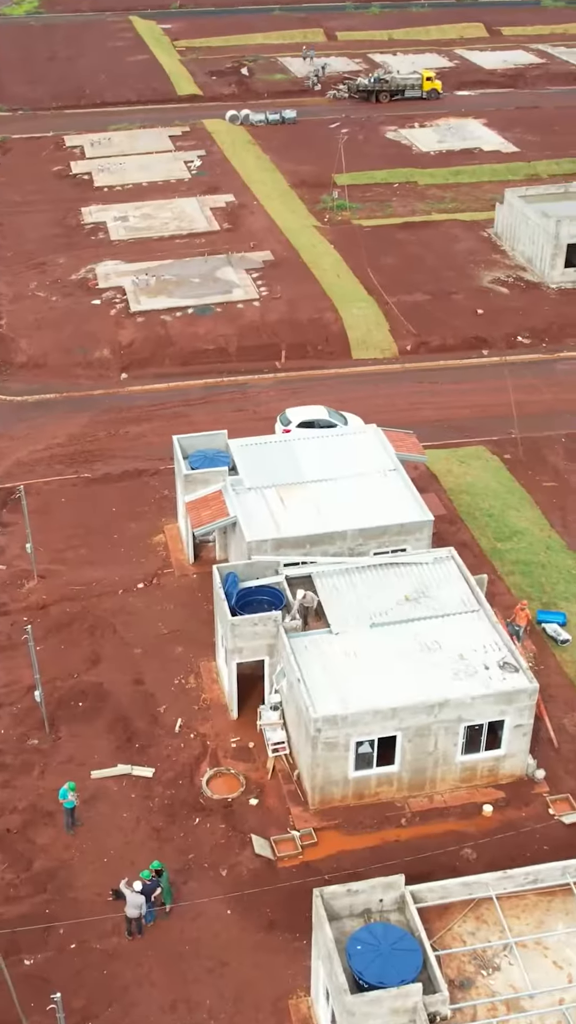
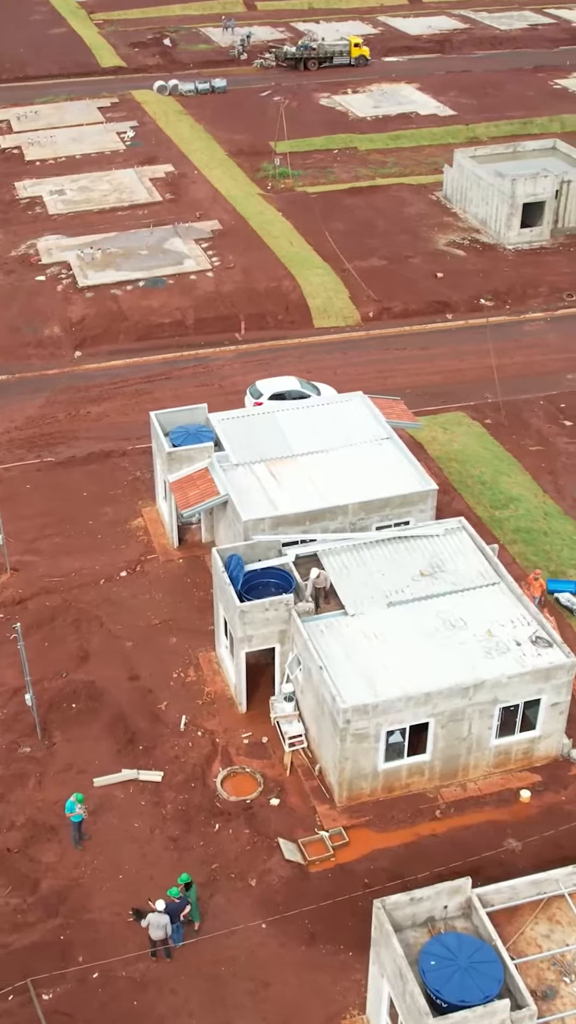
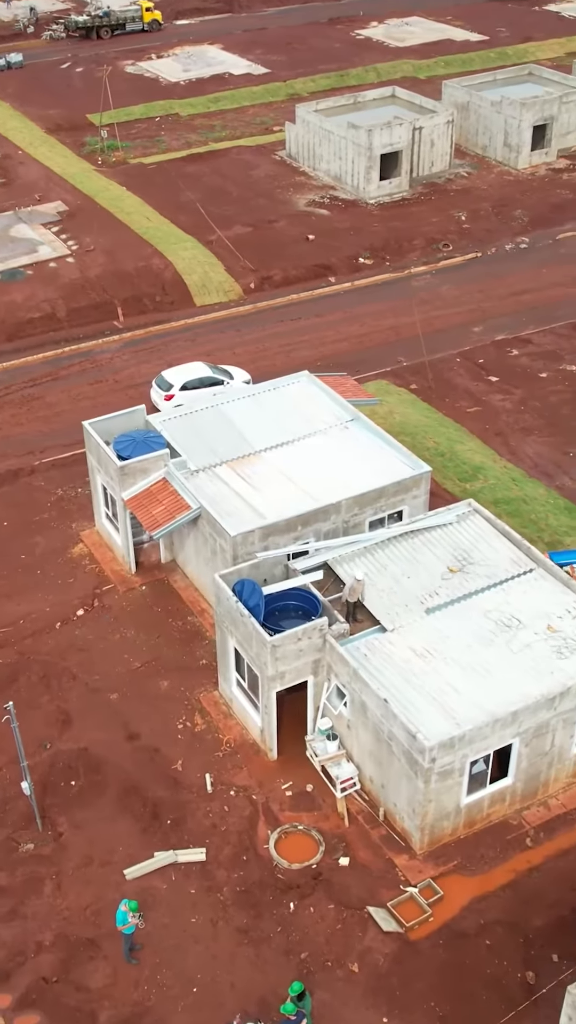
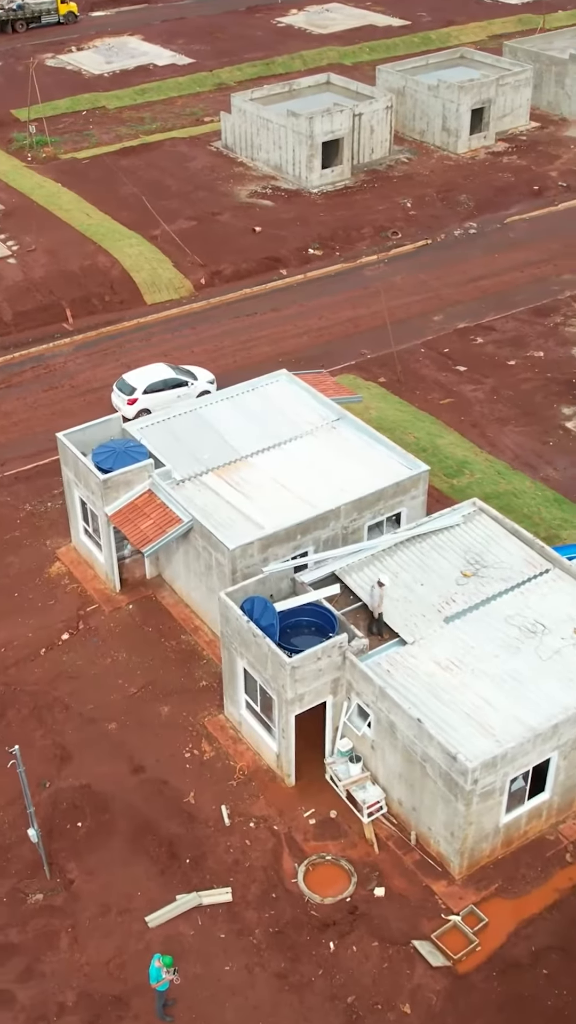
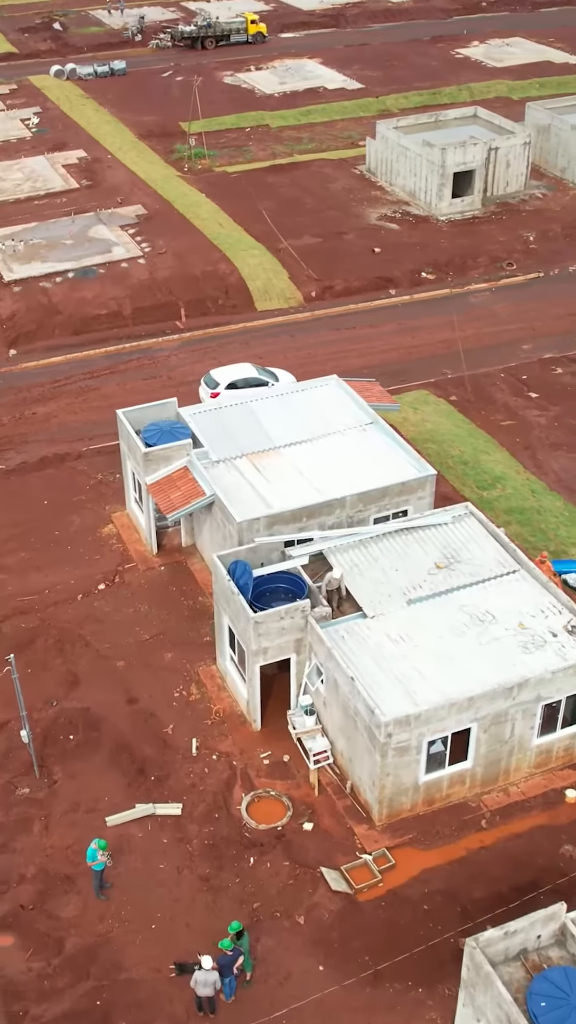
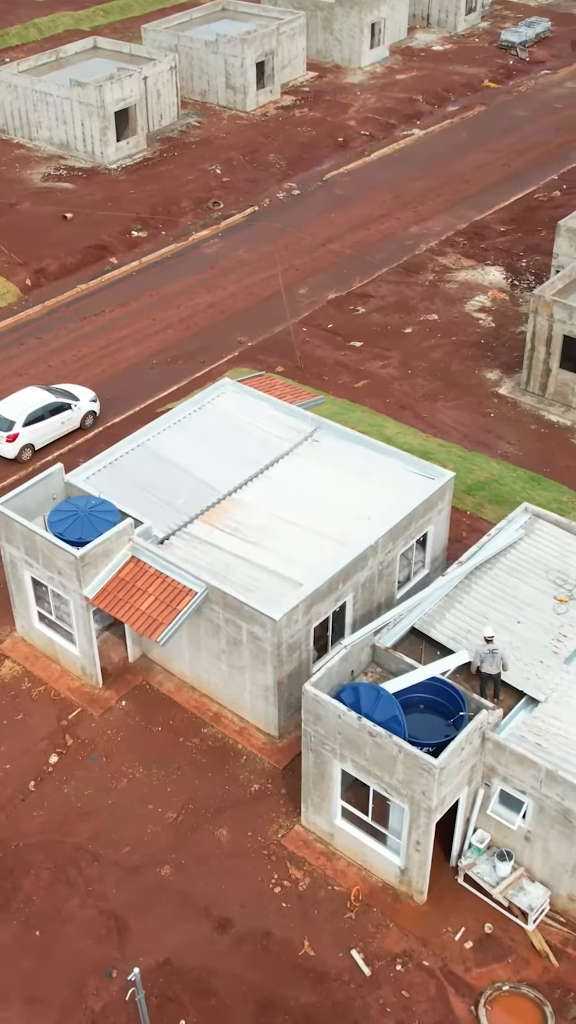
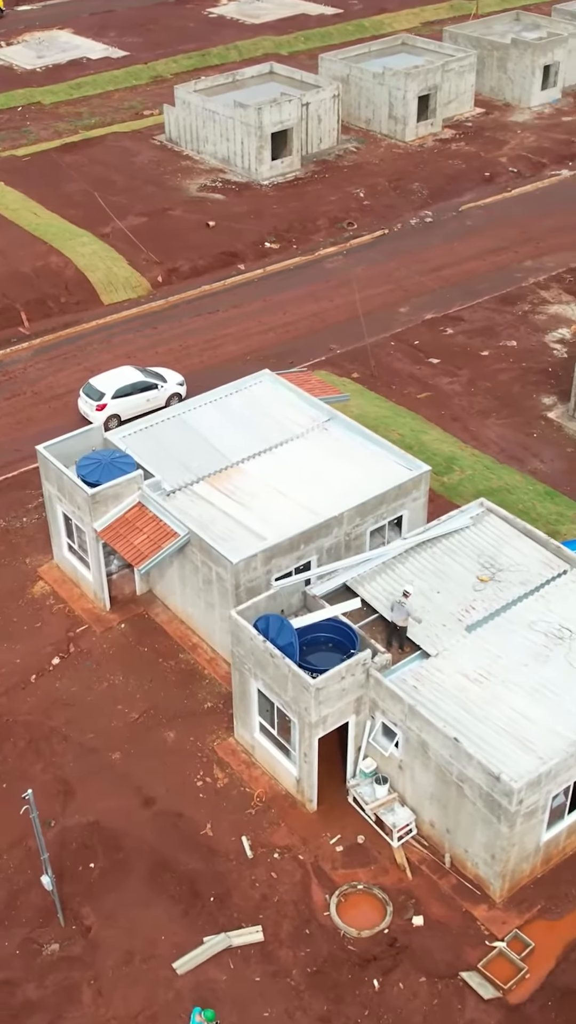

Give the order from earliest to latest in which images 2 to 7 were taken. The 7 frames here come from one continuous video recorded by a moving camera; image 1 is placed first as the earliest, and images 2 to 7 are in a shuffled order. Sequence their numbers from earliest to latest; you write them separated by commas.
2, 5, 3, 4, 7, 6
